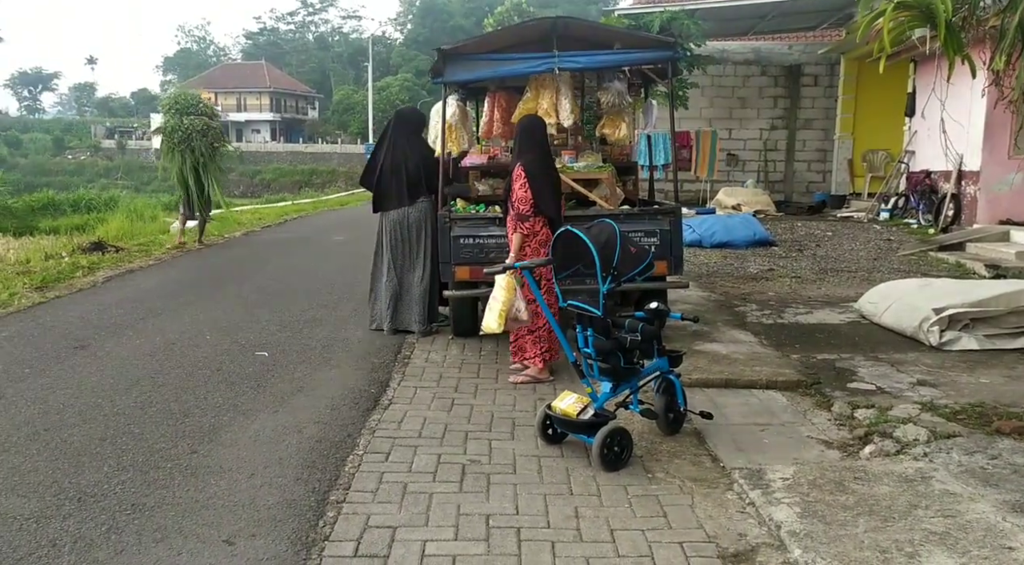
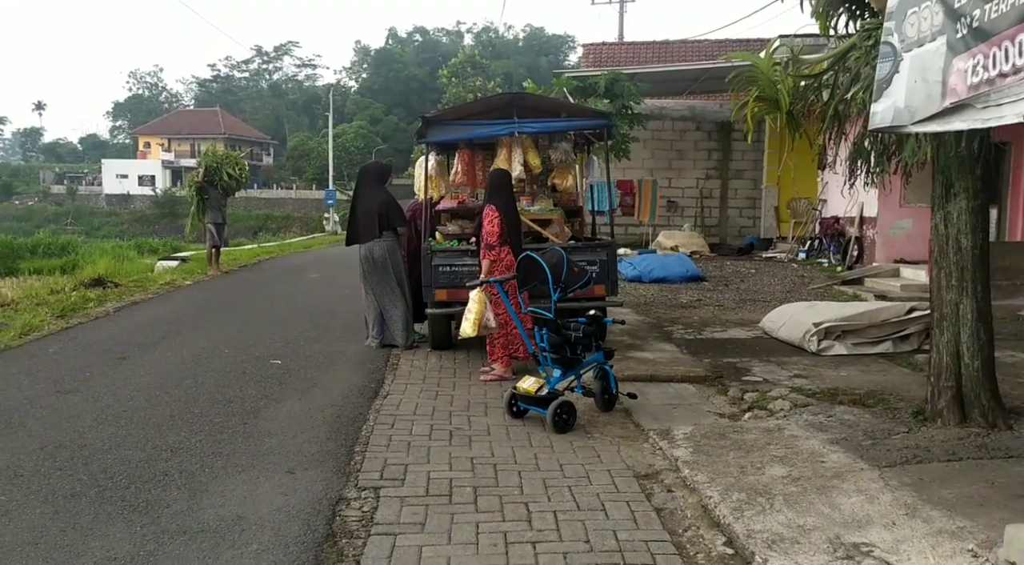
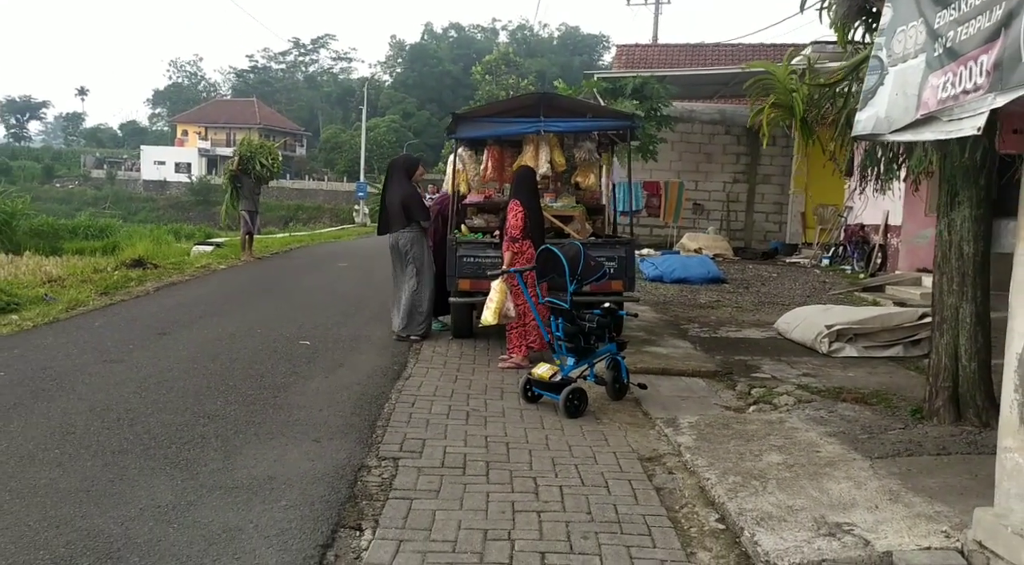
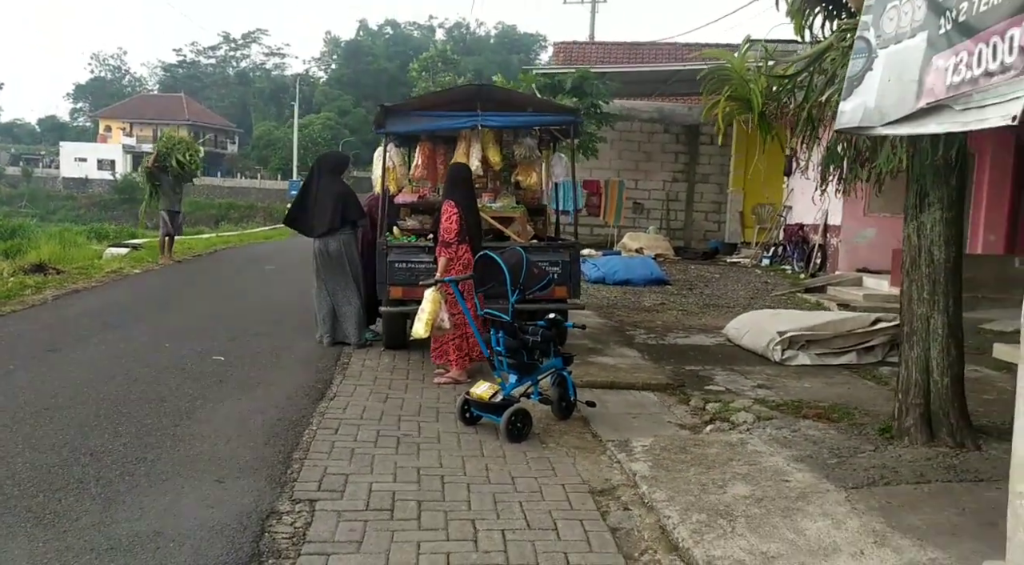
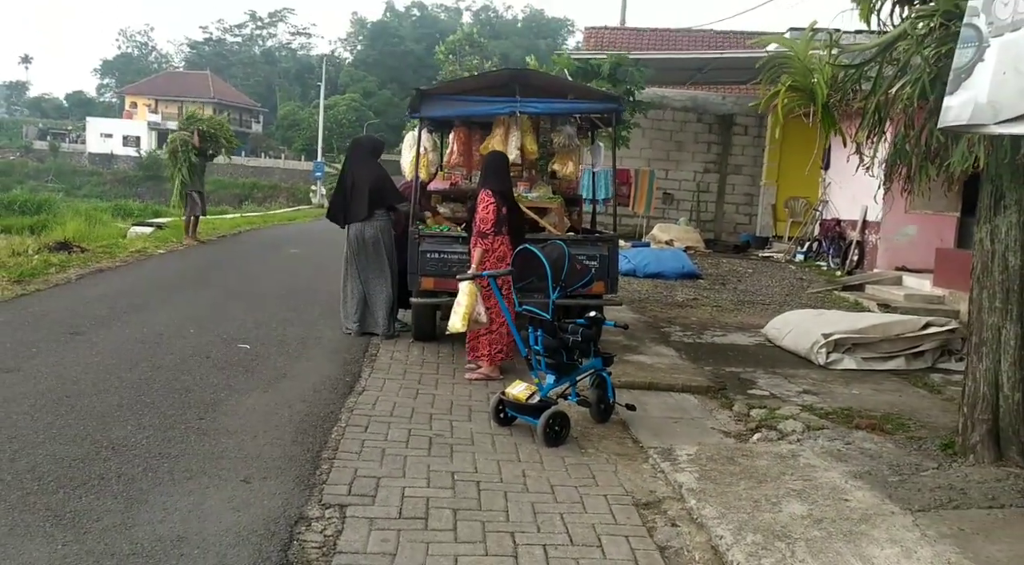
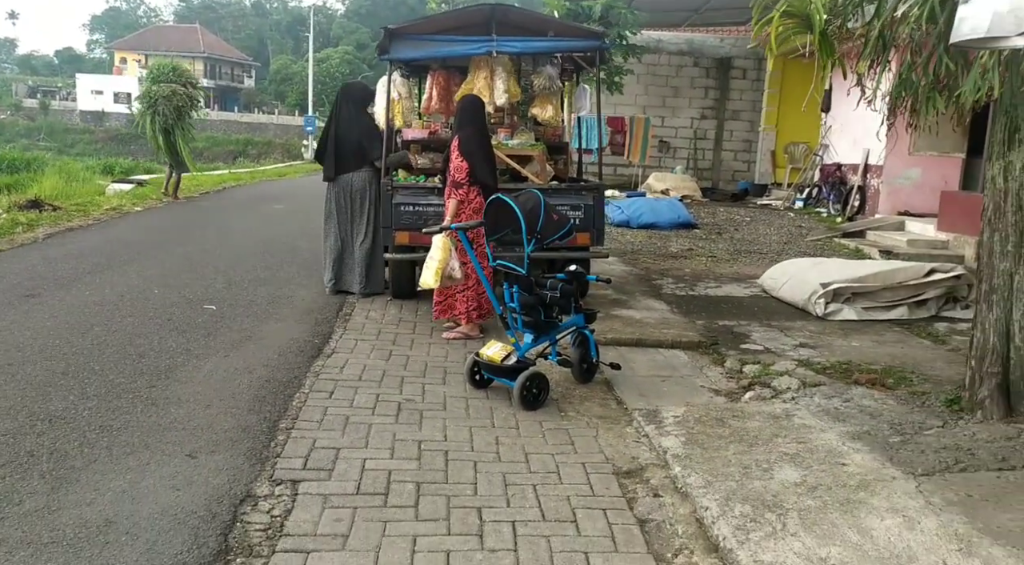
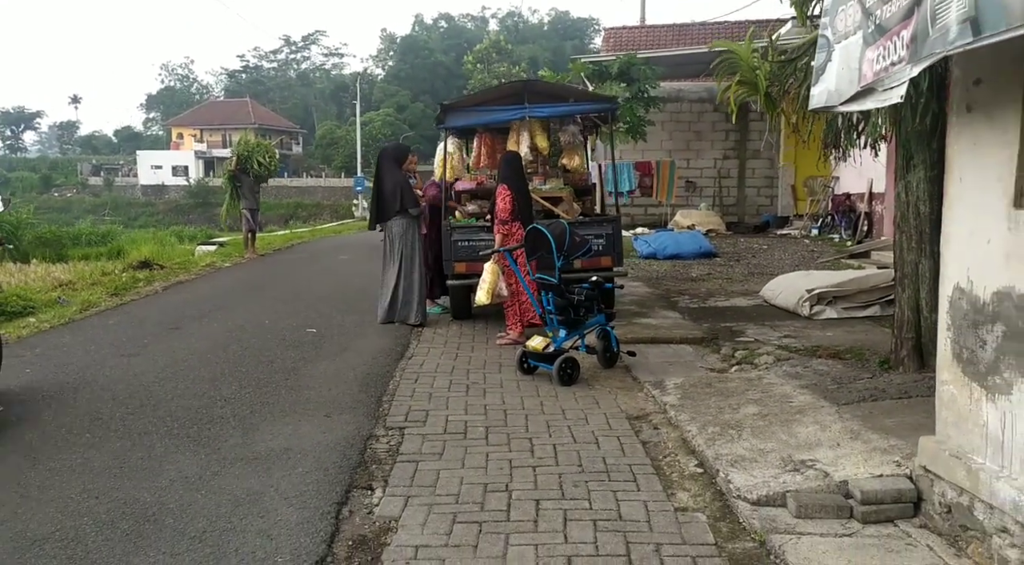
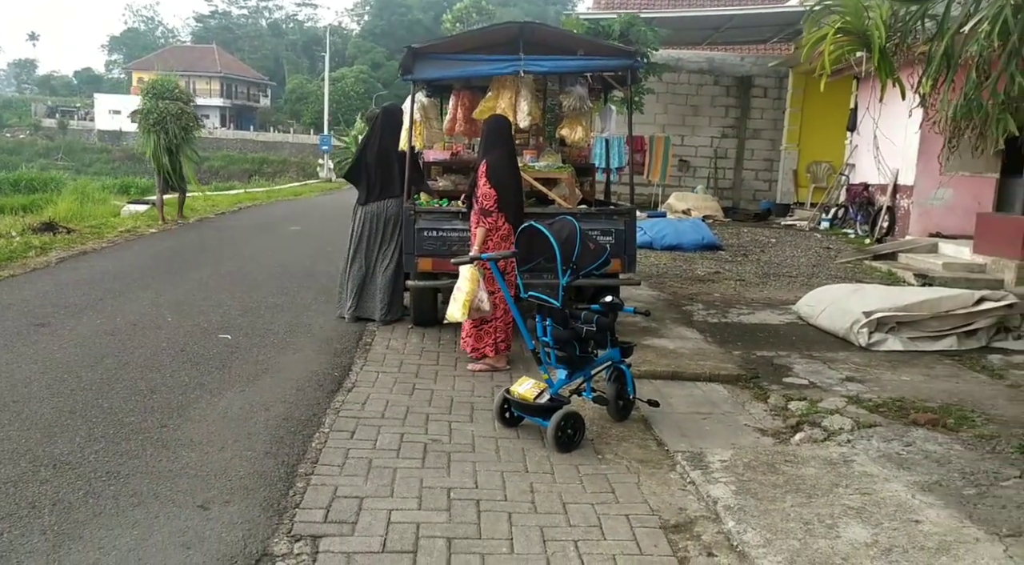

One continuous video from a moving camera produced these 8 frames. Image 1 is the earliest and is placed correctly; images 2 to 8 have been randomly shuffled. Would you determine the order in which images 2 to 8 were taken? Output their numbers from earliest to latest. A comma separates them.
8, 6, 5, 4, 2, 3, 7
